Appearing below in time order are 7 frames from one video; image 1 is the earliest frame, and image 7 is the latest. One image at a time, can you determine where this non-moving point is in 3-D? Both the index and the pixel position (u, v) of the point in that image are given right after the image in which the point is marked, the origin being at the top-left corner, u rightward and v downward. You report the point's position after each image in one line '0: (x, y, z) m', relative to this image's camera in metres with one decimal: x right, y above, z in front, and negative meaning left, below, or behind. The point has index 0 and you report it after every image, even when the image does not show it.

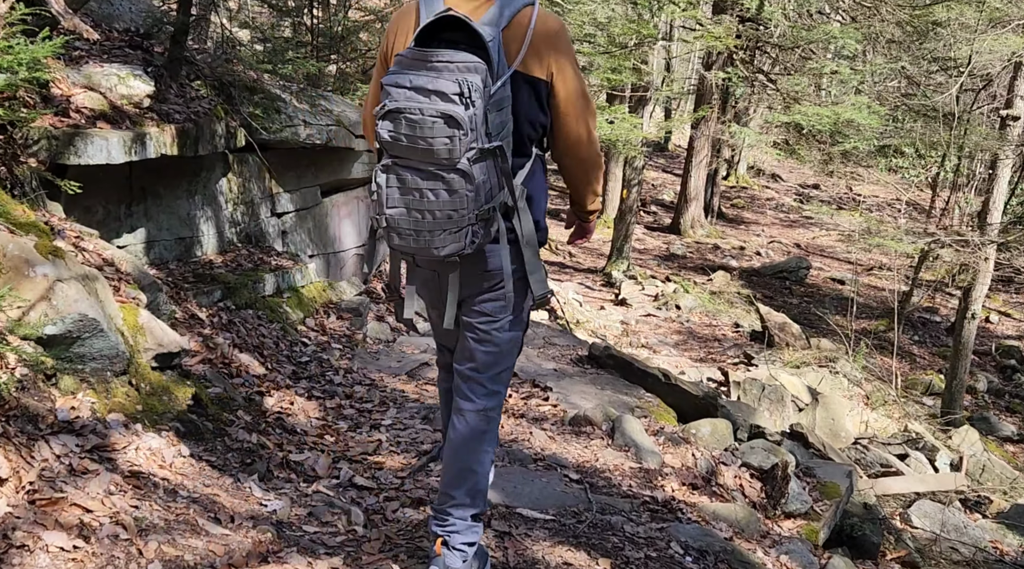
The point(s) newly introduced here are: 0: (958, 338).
0: (+6.7, -0.8, +13.7) m
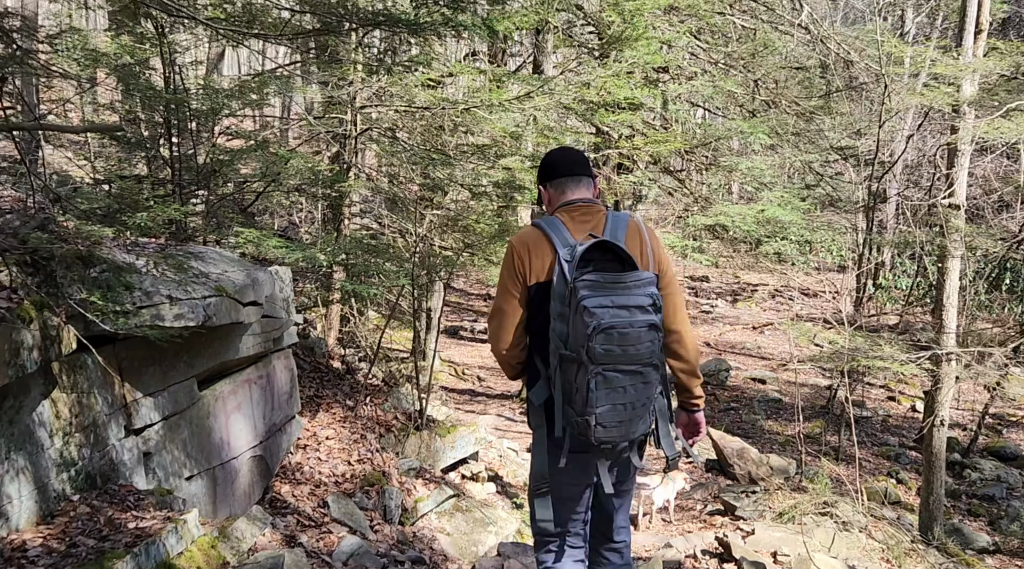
0: (+5.7, -2.2, +12.4) m
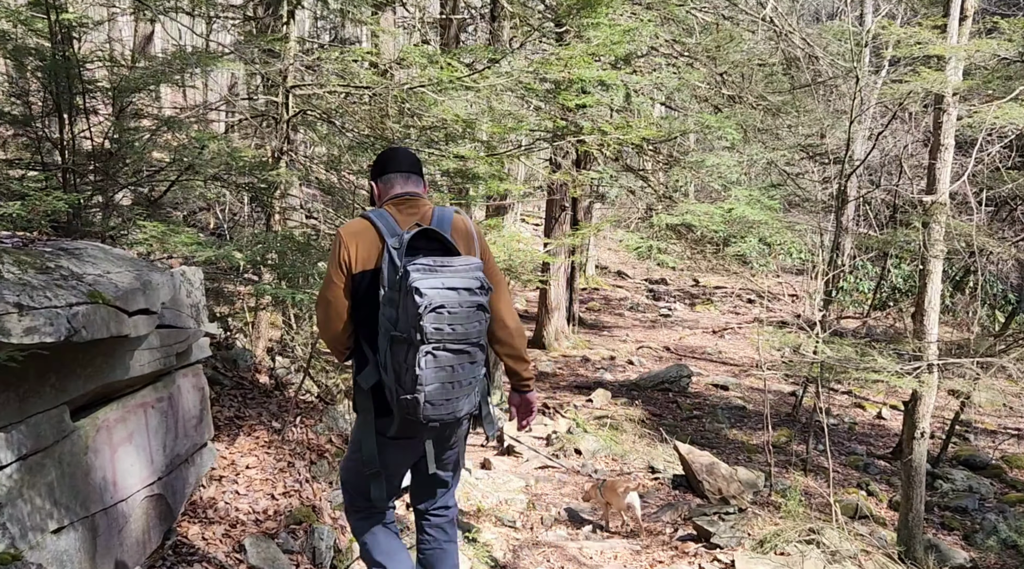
0: (+5.1, -2.2, +11.7) m
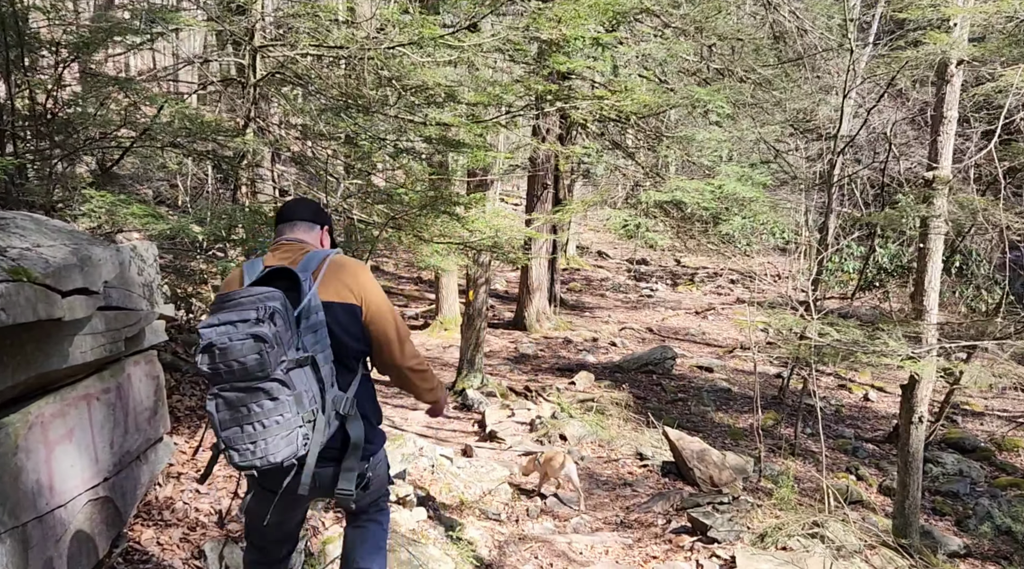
0: (+4.9, -2.0, +11.3) m
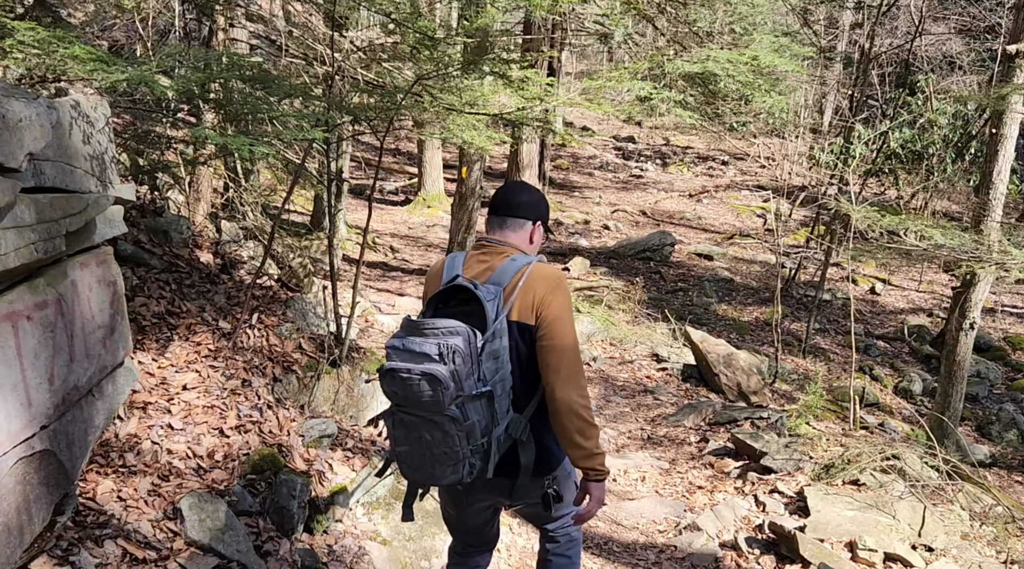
0: (+4.9, -0.8, +10.4) m
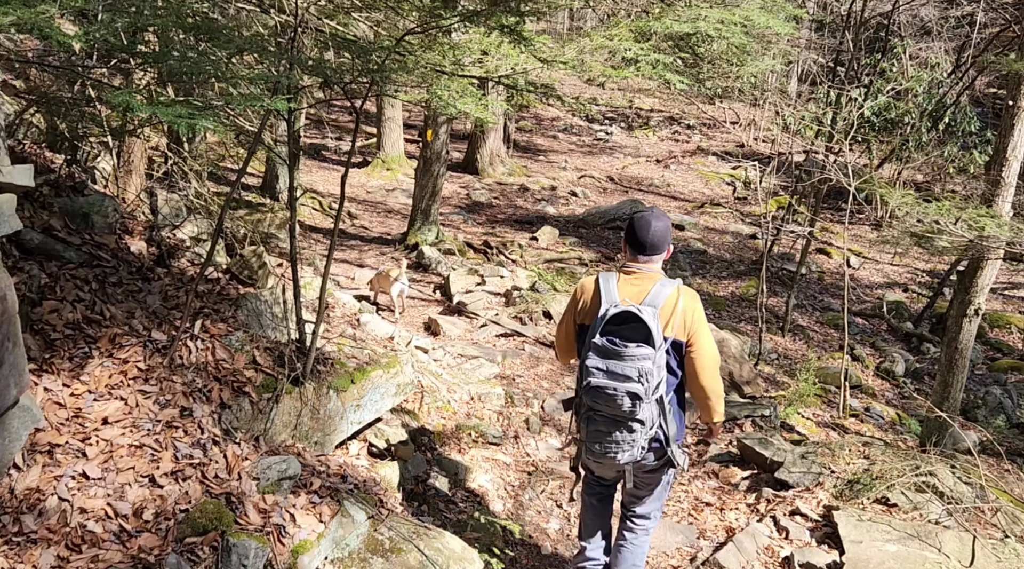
0: (+4.7, -0.6, +9.8) m
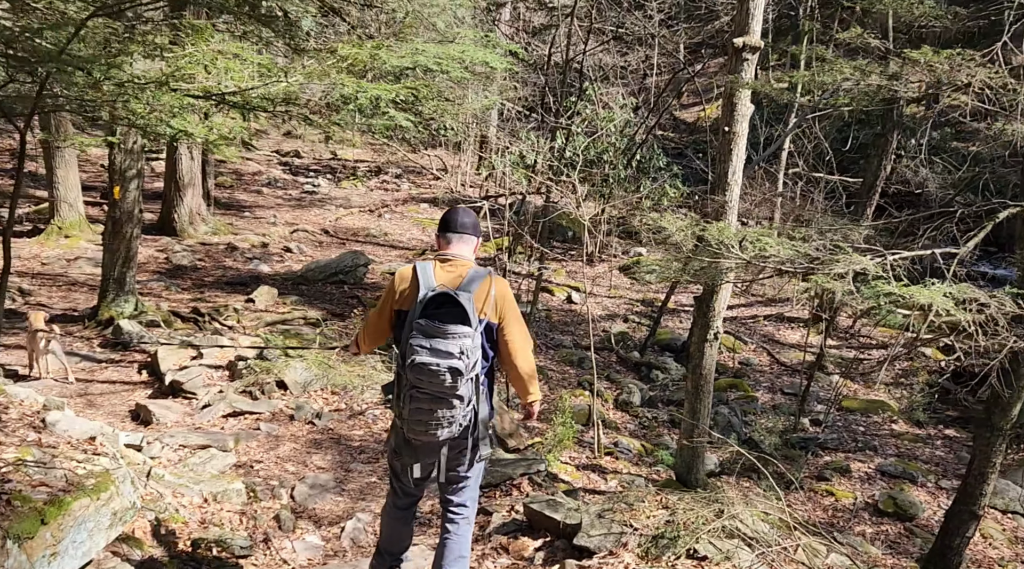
0: (+2.0, -0.9, +9.9) m
